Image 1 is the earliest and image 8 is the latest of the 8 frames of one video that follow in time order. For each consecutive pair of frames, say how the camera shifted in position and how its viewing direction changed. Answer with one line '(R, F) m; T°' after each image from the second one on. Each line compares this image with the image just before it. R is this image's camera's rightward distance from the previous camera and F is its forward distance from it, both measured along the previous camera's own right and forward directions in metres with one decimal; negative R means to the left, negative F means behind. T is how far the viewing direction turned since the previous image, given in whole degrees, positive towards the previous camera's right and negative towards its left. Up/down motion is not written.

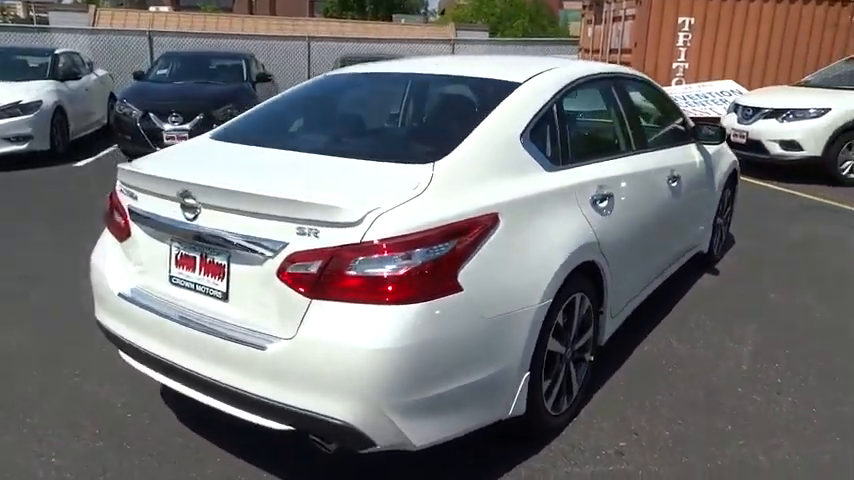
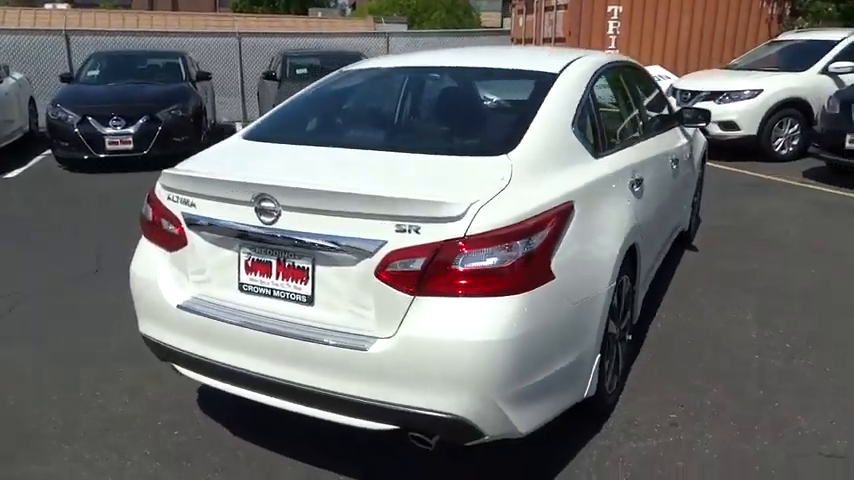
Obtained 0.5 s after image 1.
(-0.7, 0.0) m; +7°
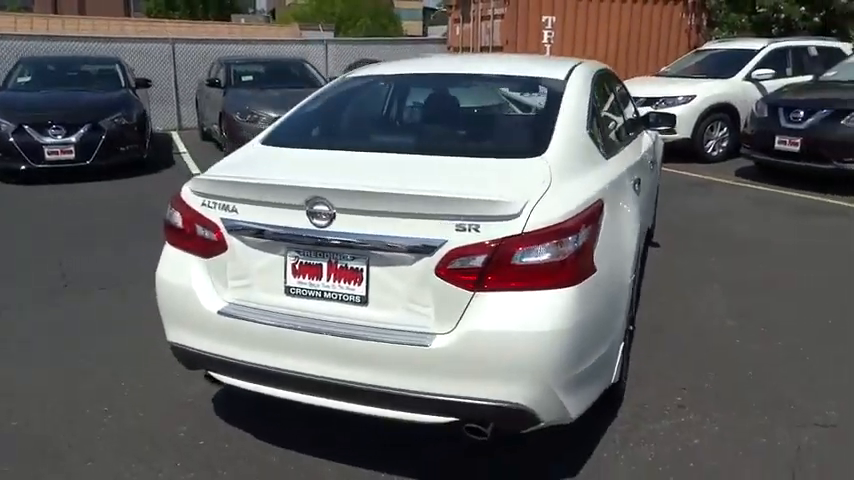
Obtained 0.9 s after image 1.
(-0.5, -0.1) m; +6°
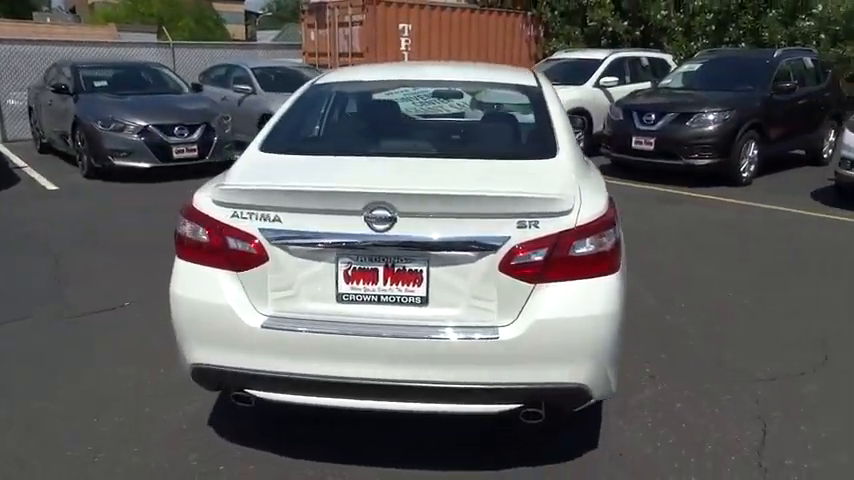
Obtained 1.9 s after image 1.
(-1.0, 0.0) m; +14°
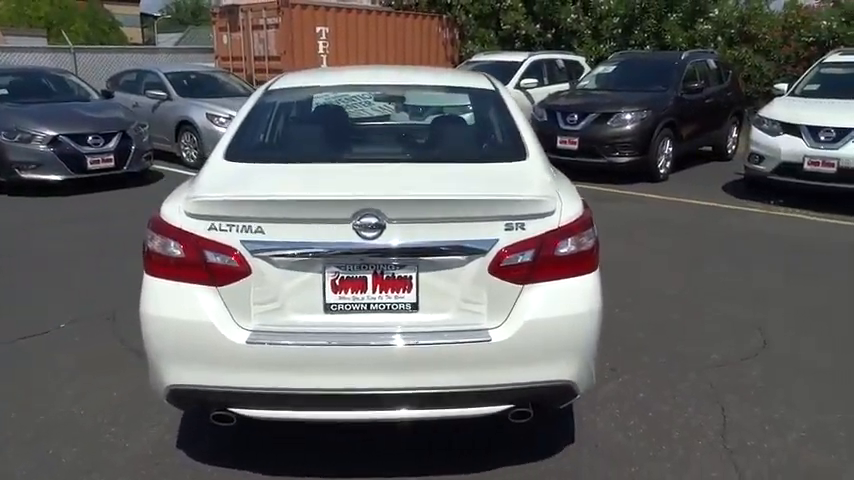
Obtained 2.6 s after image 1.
(-0.3, 0.0) m; +7°
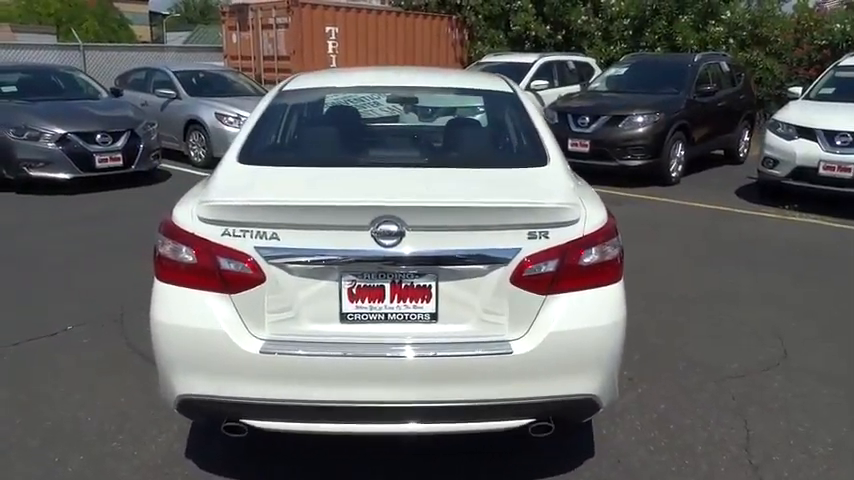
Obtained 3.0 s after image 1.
(-0.1, +0.1) m; 0°
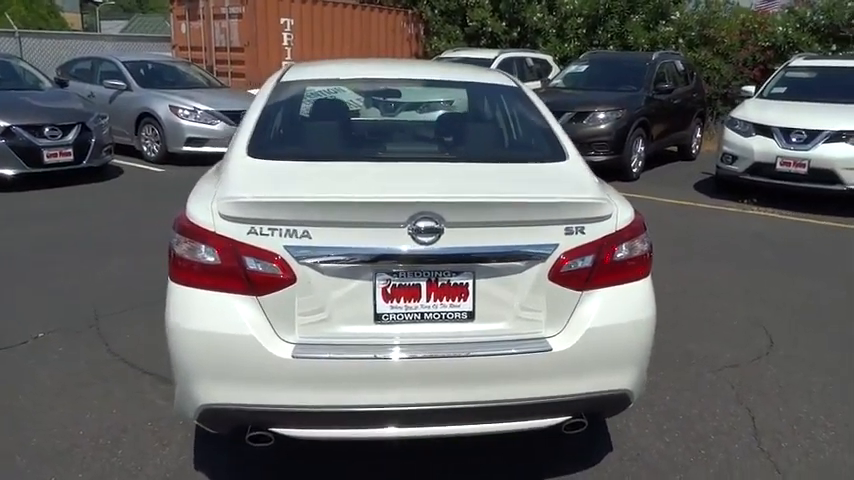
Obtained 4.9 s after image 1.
(-0.4, +0.1) m; +5°
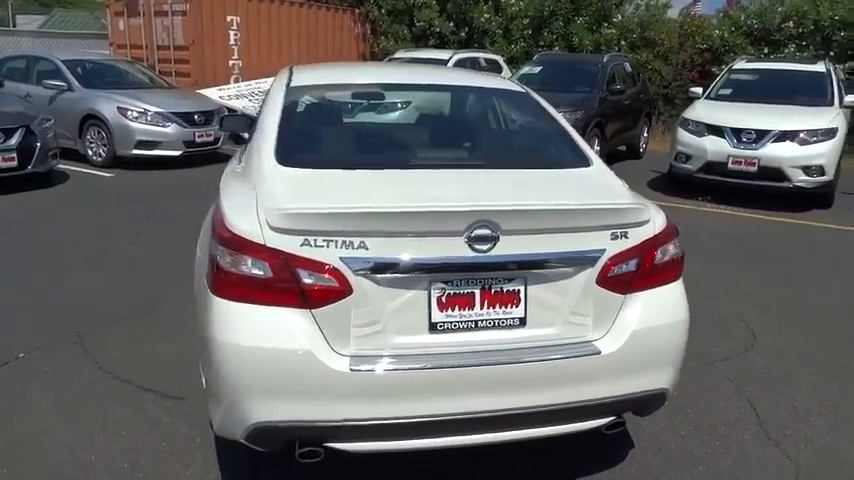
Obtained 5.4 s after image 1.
(-0.5, 0.0) m; +6°
